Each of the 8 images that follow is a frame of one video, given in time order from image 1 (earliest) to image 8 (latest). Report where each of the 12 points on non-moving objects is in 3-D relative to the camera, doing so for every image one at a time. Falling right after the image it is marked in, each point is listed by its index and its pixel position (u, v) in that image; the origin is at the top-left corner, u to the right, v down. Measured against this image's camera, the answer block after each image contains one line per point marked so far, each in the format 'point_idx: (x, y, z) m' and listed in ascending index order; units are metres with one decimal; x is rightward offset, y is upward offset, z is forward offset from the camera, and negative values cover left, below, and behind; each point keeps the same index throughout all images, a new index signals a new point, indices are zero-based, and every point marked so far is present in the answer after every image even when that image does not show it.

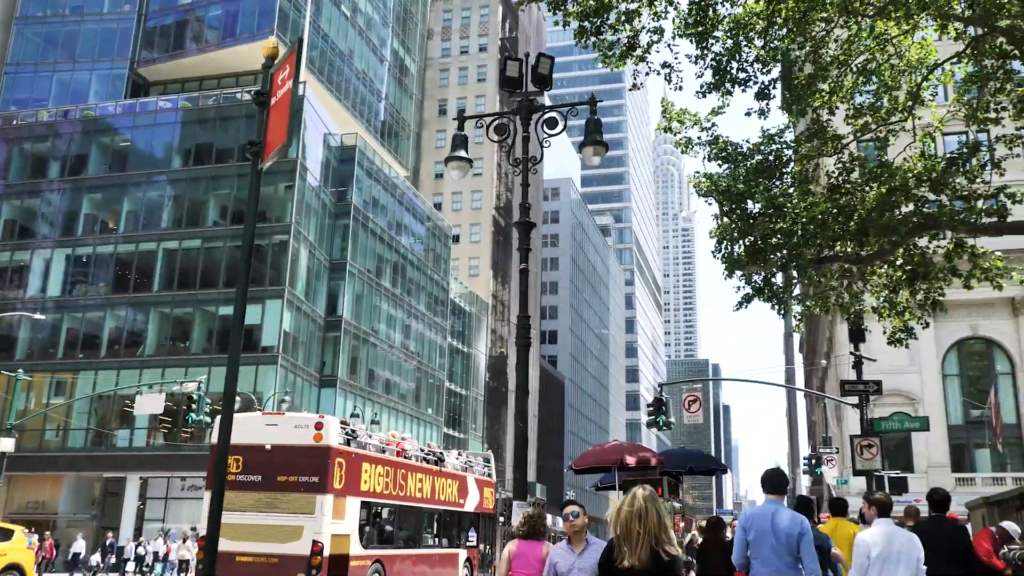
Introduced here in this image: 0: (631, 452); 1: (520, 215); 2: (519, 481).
0: (+2.2, -2.9, +18.0) m
1: (+0.1, +1.0, +12.7) m
2: (+0.1, -2.4, +12.6) m
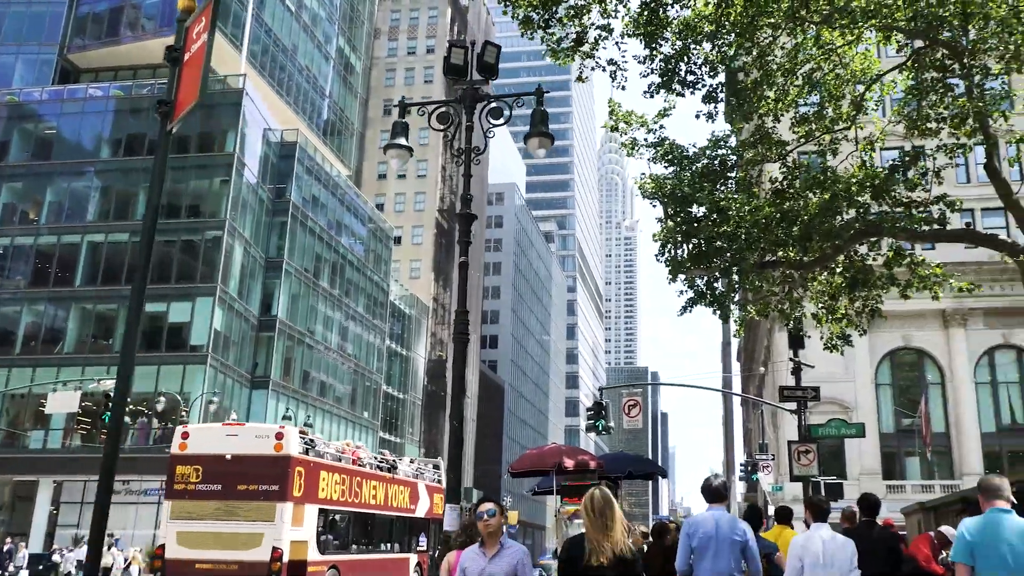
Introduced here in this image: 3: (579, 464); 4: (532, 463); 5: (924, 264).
0: (+1.0, -3.0, +17.6) m
1: (-0.7, +1.1, +12.3) m
2: (-0.7, -2.4, +12.1) m
3: (+1.2, -3.1, +17.4) m
4: (+0.3, -3.0, +17.4) m
5: (+8.5, +0.5, +19.8) m
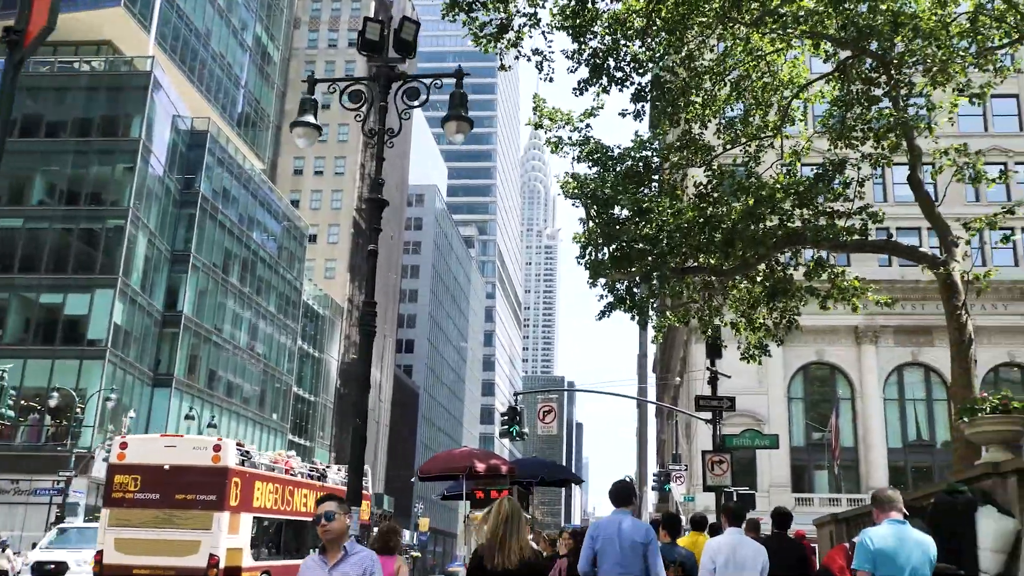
0: (-0.6, -3.0, +16.8) m
1: (-1.7, +1.2, +11.4) m
2: (-1.8, -2.3, +11.2) m
3: (-0.4, -3.0, +16.6) m
4: (-1.2, -3.0, +16.5) m
5: (+6.8, +0.3, +19.6) m
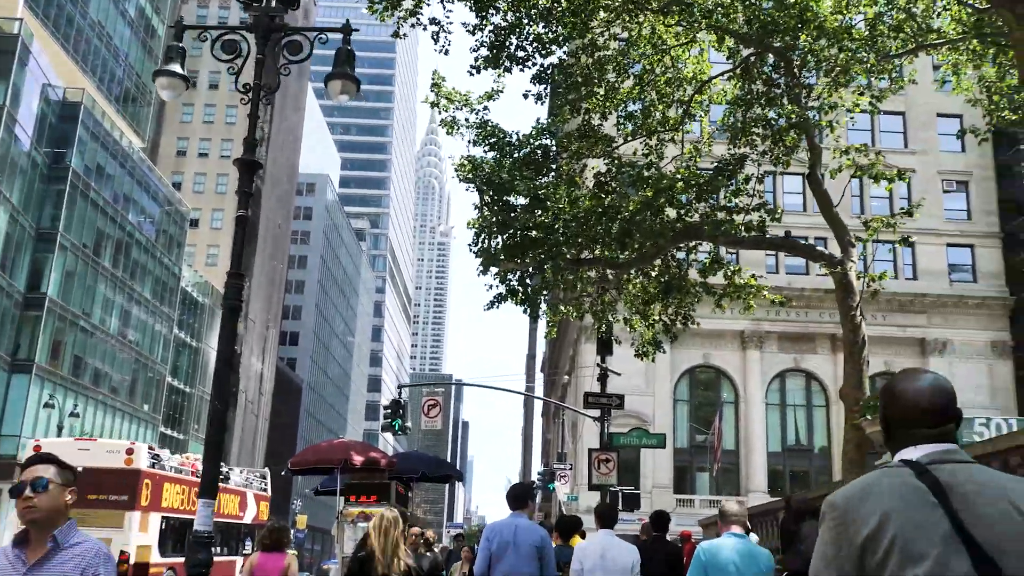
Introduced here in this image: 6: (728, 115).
0: (-2.5, -2.7, +15.8) m
1: (-2.9, +1.5, +10.3) m
2: (-3.1, -2.0, +10.1) m
3: (-2.3, -2.8, +15.6) m
4: (-3.2, -2.7, +15.4) m
5: (+4.6, +0.3, +19.4) m
6: (+4.4, +3.5, +19.7) m
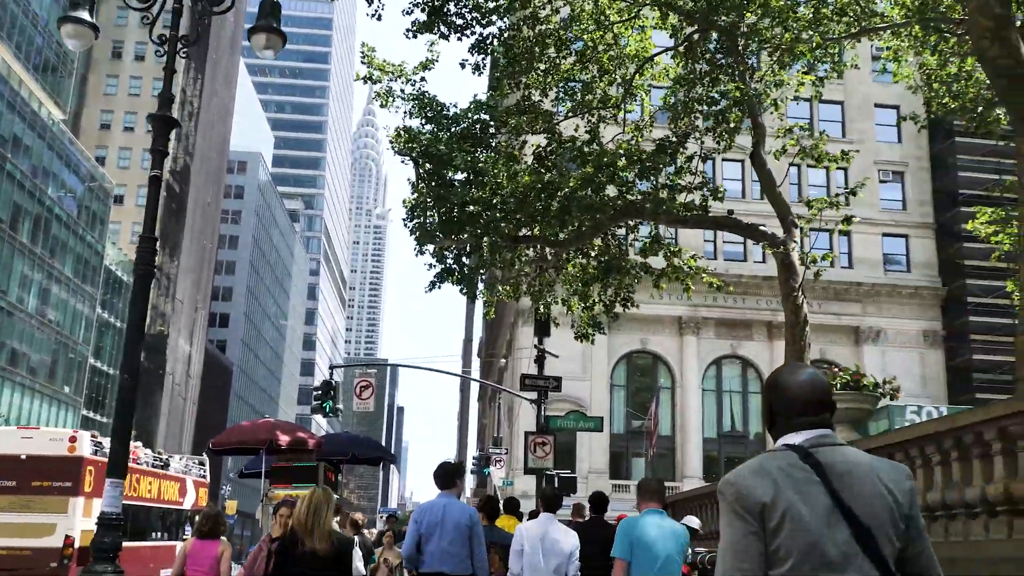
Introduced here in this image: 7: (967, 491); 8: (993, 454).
0: (-3.5, -2.3, +15.0) m
1: (-3.5, +1.8, +9.5) m
2: (-3.8, -1.6, +9.3) m
3: (-3.4, -2.4, +14.9) m
4: (-4.2, -2.3, +14.7) m
5: (+3.3, +0.7, +19.1) m
6: (+3.2, +3.9, +19.4) m
7: (+2.9, -1.3, +6.2) m
8: (+3.0, -1.0, +6.0) m
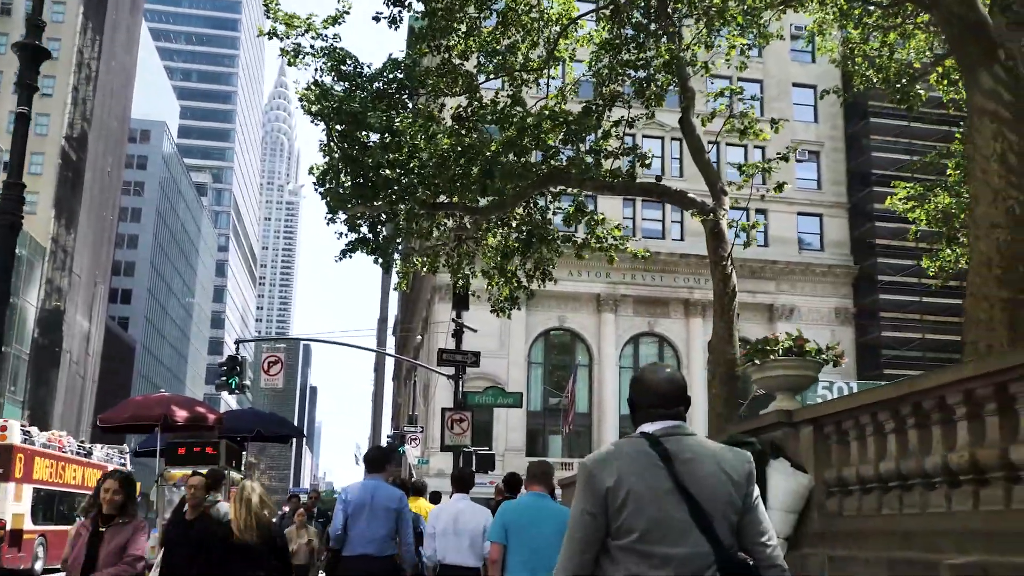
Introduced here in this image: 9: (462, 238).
0: (-4.8, -1.8, +14.0) m
1: (-4.2, +2.2, +8.4) m
2: (-4.5, -1.2, +8.2) m
3: (-4.6, -1.9, +13.8) m
4: (-5.4, -1.8, +13.6) m
5: (+1.7, +1.2, +18.6) m
6: (+1.6, +4.5, +18.7) m
7: (+2.4, -1.0, +5.7) m
8: (+2.5, -0.7, +5.5) m
9: (-1.0, +1.0, +19.5) m
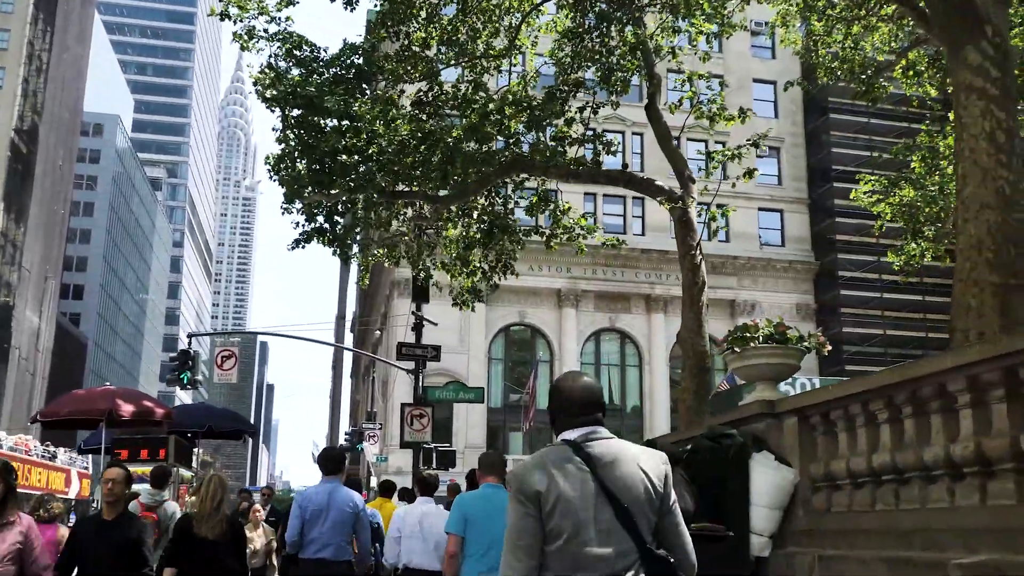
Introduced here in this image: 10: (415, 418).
0: (-5.3, -1.6, +13.3) m
1: (-4.5, +2.3, +7.7) m
2: (-4.8, -1.1, +7.6) m
3: (-5.1, -1.7, +13.2) m
4: (-5.9, -1.6, +12.9) m
5: (+1.0, +1.4, +18.1) m
6: (+0.9, +4.6, +18.3) m
7: (+2.3, -0.9, +5.3) m
8: (+2.4, -0.6, +5.1) m
9: (-1.8, +1.2, +18.9) m
10: (-2.0, -2.7, +19.6) m
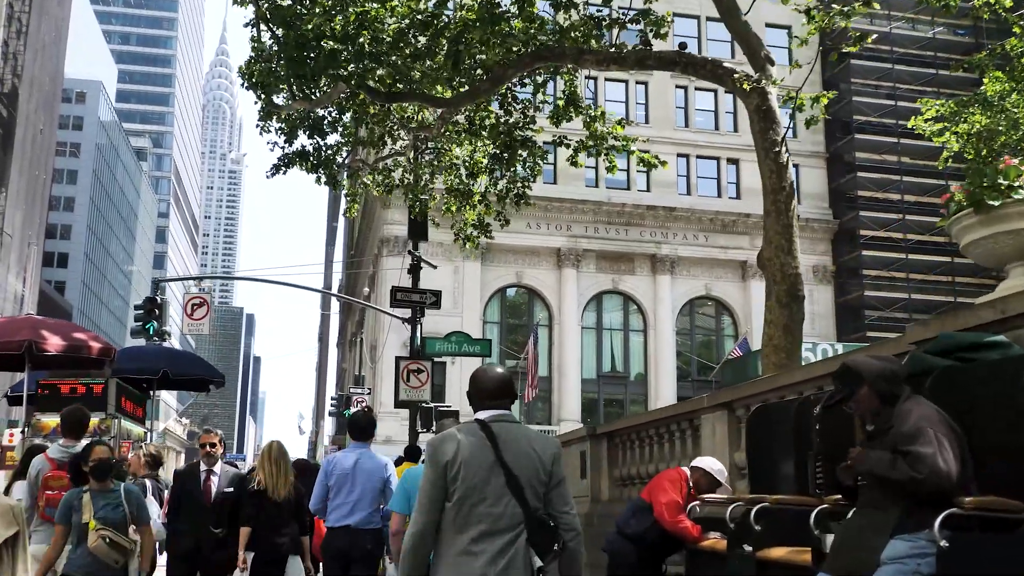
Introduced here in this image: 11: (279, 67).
0: (-4.9, -0.6, +10.2) m
1: (-4.0, +3.2, +4.5) m
2: (-4.4, -0.2, +4.5) m
3: (-4.7, -0.7, +10.1) m
4: (-5.5, -0.6, +9.8) m
5: (+1.3, +2.5, +15.0) m
6: (+1.2, +5.8, +15.1) m
7: (+2.7, -0.1, +2.3) m
8: (+2.8, +0.2, +2.1) m
9: (-1.5, +2.3, +15.8) m
10: (-1.7, -1.5, +16.6) m
11: (-3.2, +3.0, +12.9) m
